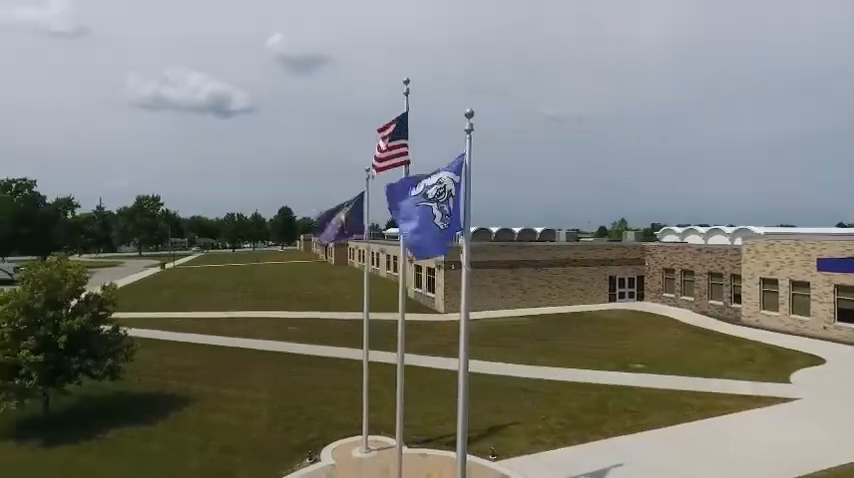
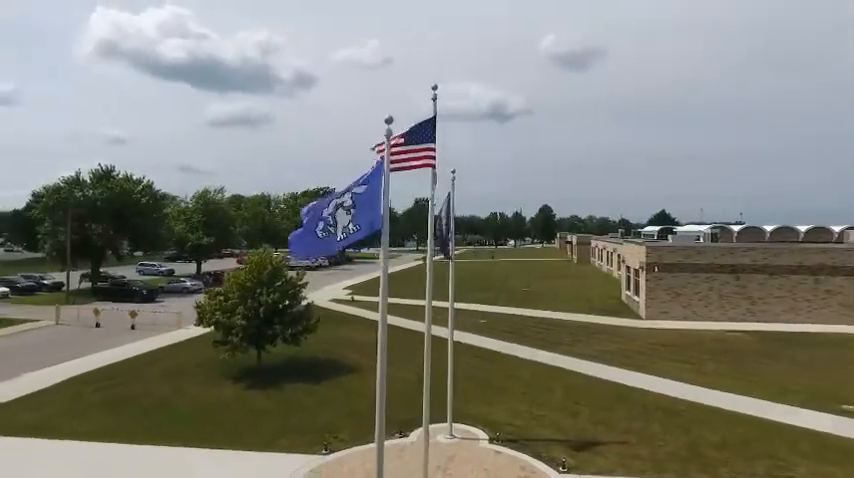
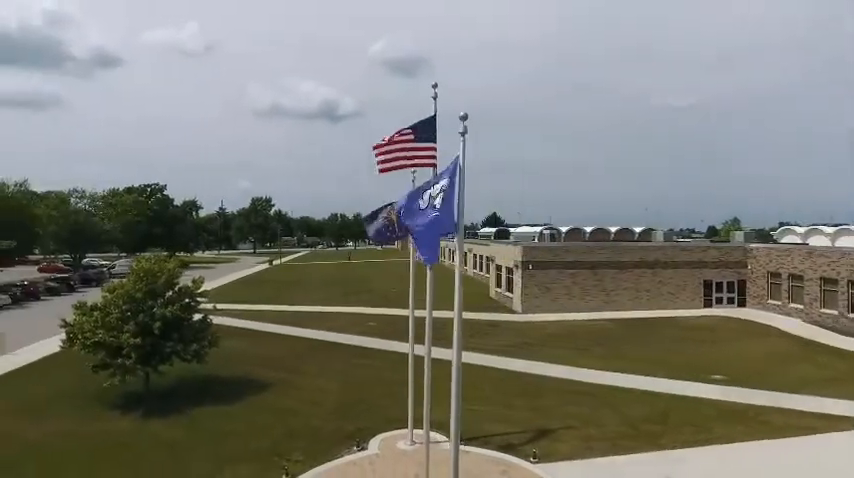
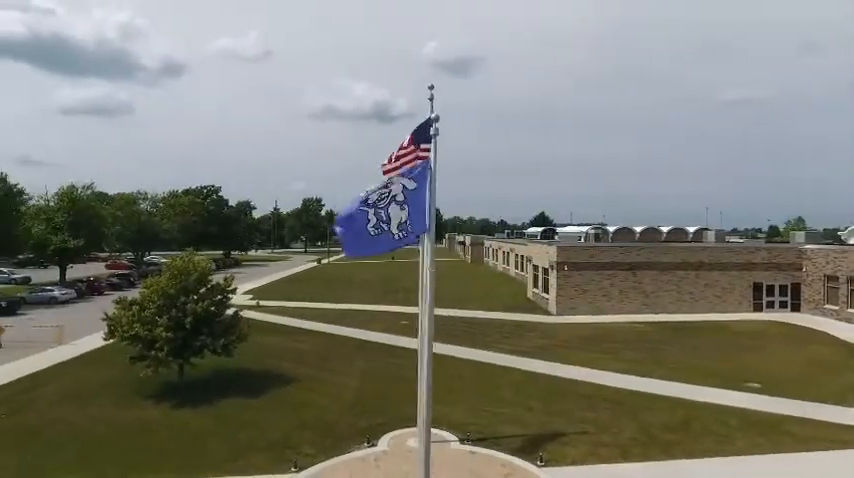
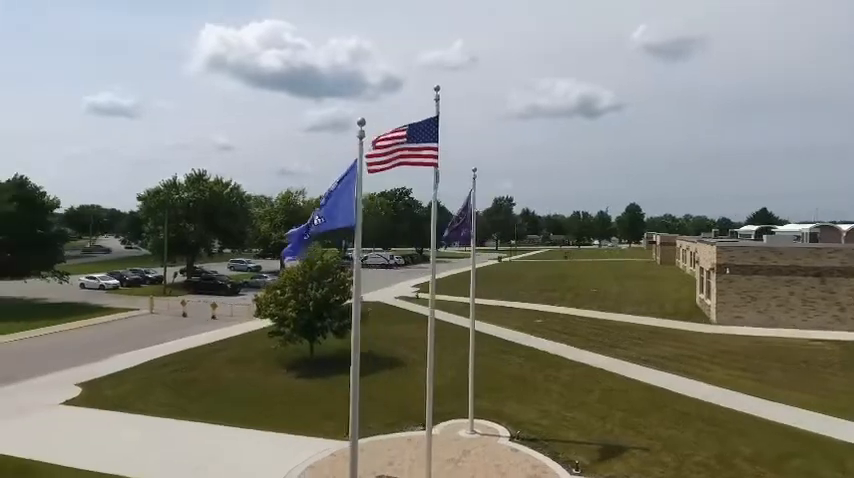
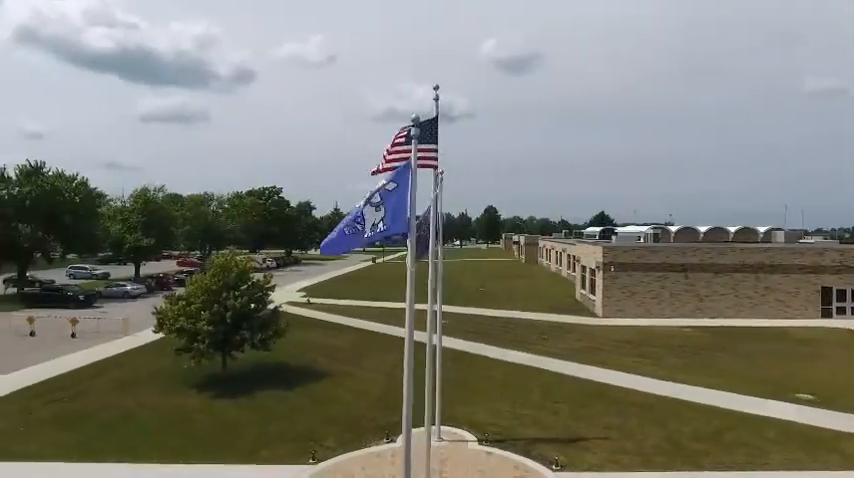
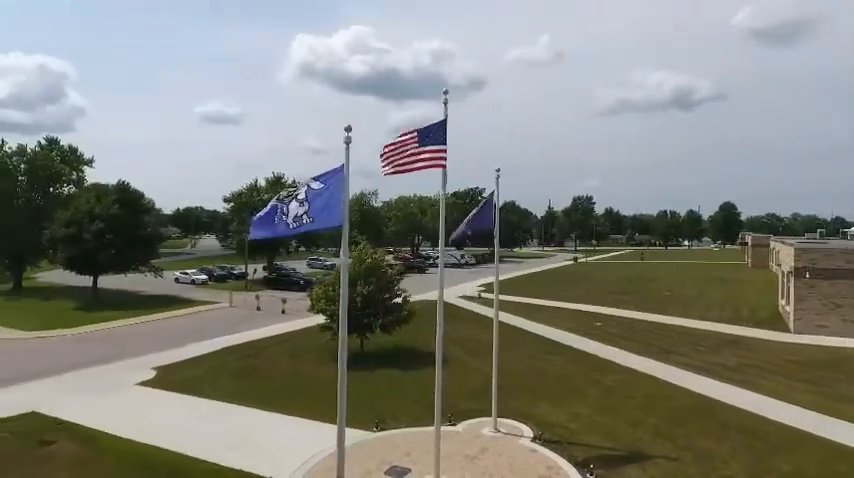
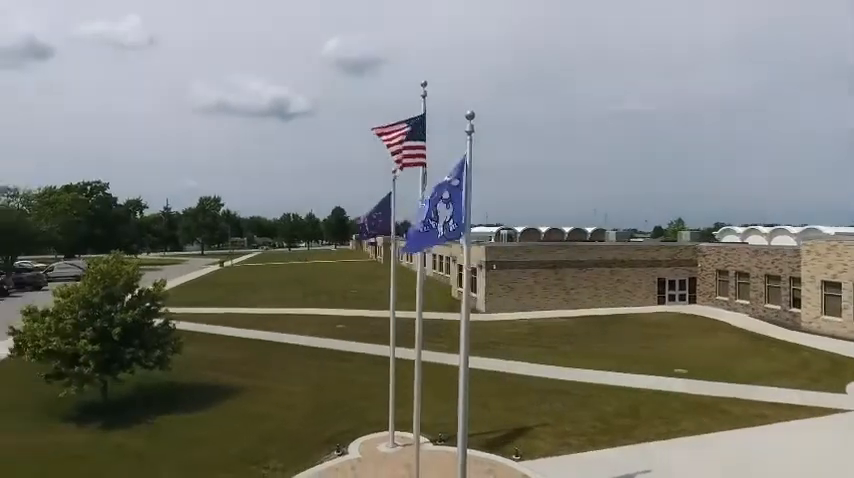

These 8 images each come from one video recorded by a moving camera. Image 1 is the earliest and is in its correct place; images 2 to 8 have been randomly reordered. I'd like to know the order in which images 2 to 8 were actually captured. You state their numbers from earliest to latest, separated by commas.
8, 3, 4, 6, 2, 5, 7
